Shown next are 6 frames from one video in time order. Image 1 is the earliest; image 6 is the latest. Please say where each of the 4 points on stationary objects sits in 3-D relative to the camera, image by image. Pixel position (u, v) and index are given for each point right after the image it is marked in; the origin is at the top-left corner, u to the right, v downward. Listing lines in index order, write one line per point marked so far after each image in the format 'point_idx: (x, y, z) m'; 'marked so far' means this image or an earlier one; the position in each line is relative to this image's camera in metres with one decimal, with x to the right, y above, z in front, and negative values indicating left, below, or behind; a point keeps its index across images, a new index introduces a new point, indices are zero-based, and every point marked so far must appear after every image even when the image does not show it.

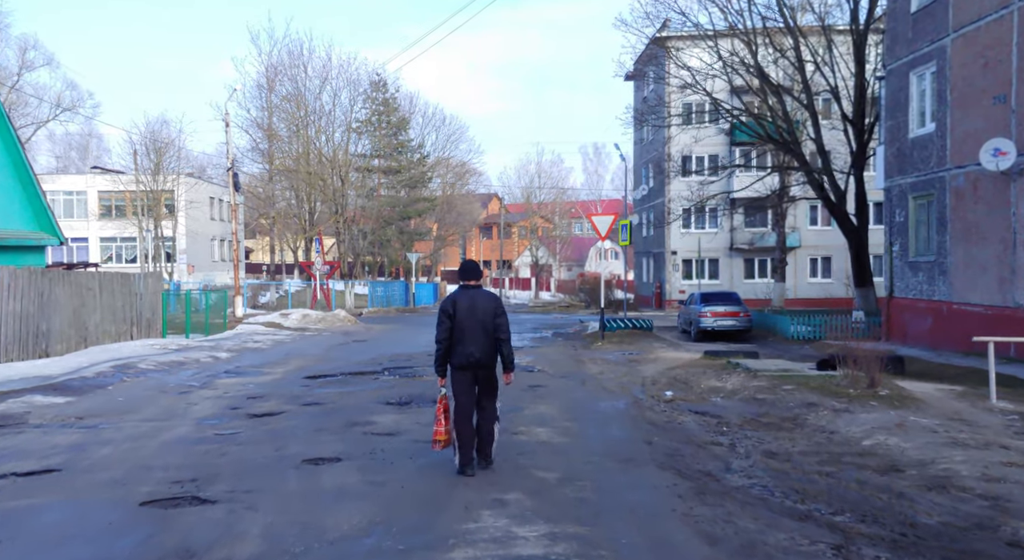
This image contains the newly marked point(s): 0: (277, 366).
0: (-4.4, -1.6, +17.3) m
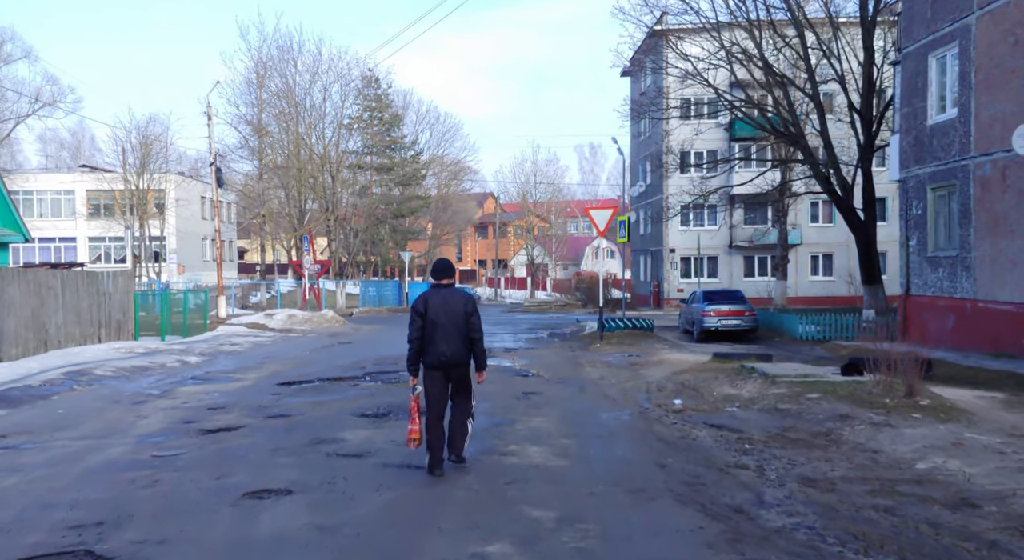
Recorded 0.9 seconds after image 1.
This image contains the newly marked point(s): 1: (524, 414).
0: (-4.5, -1.6, +15.9) m
1: (+0.1, -1.5, +10.2) m
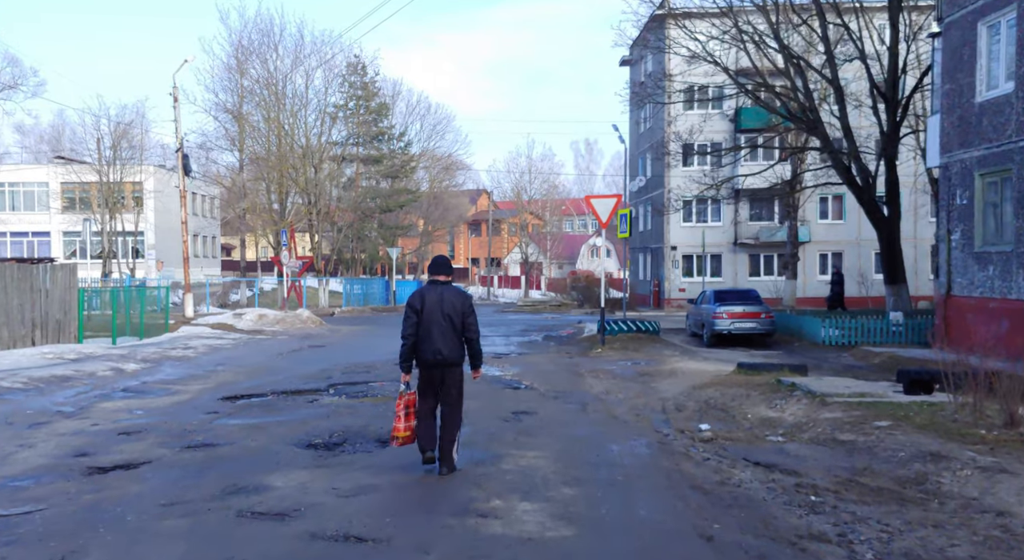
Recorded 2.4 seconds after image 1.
0: (-4.7, -1.5, +13.7) m
1: (0.0, -1.4, +8.1) m
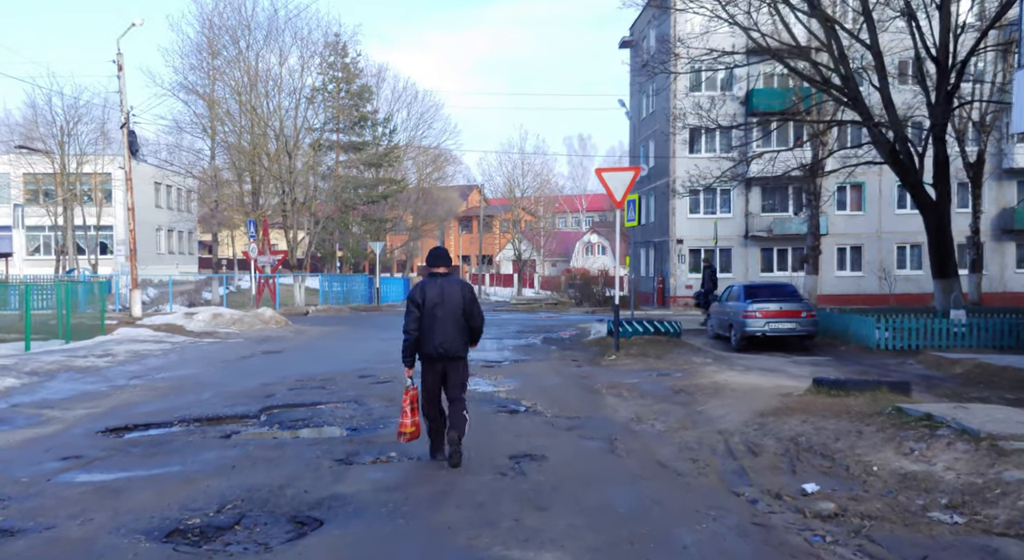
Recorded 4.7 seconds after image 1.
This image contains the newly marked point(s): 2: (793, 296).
0: (-4.8, -1.4, +10.3) m
1: (0.0, -1.3, +4.7) m
2: (+5.7, -0.3, +18.6) m
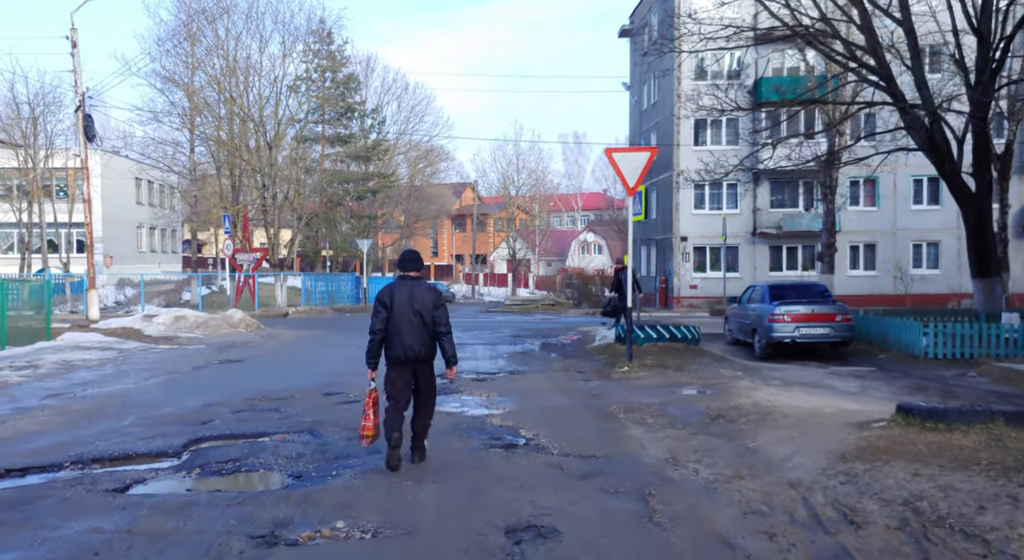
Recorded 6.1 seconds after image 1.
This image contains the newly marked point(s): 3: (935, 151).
0: (-4.8, -1.3, +8.2) m
1: (0.0, -1.3, +2.6) m
2: (+5.6, -0.3, +16.4) m
3: (+9.1, +2.8, +19.7) m
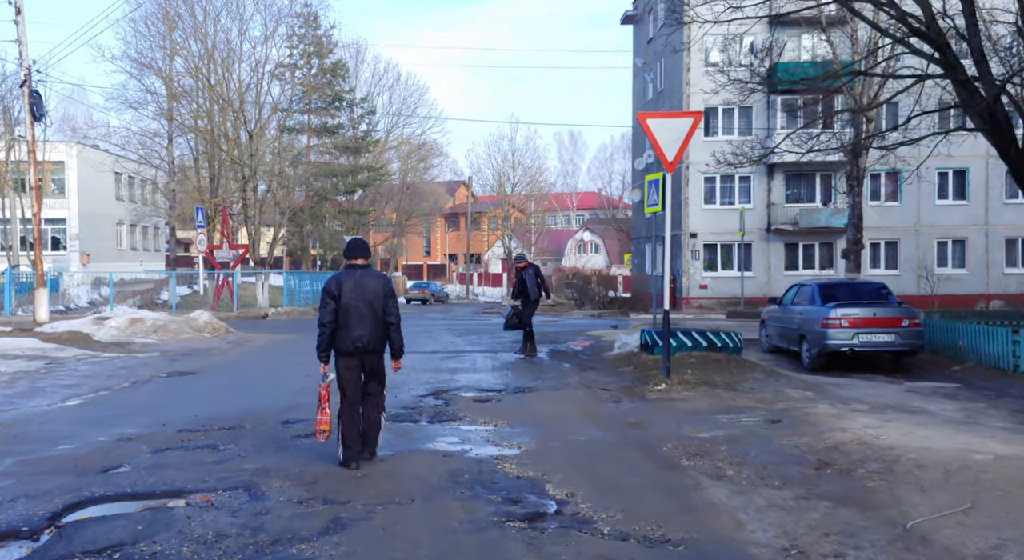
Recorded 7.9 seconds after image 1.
0: (-4.6, -1.3, +5.6) m
1: (+0.2, -1.3, +0.1) m
2: (+5.7, -0.3, +14.0) m
3: (+9.1, +2.8, +17.2) m
